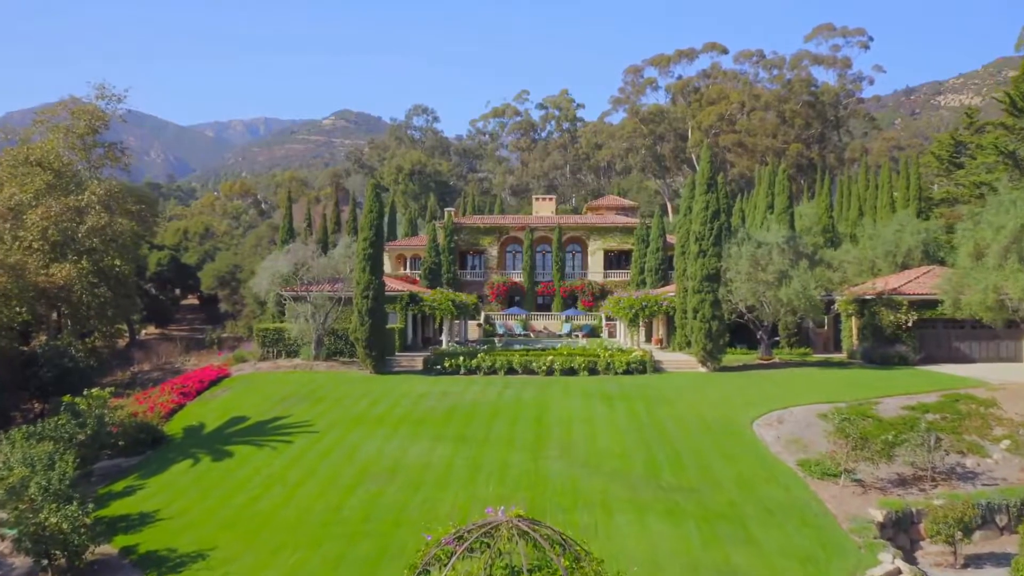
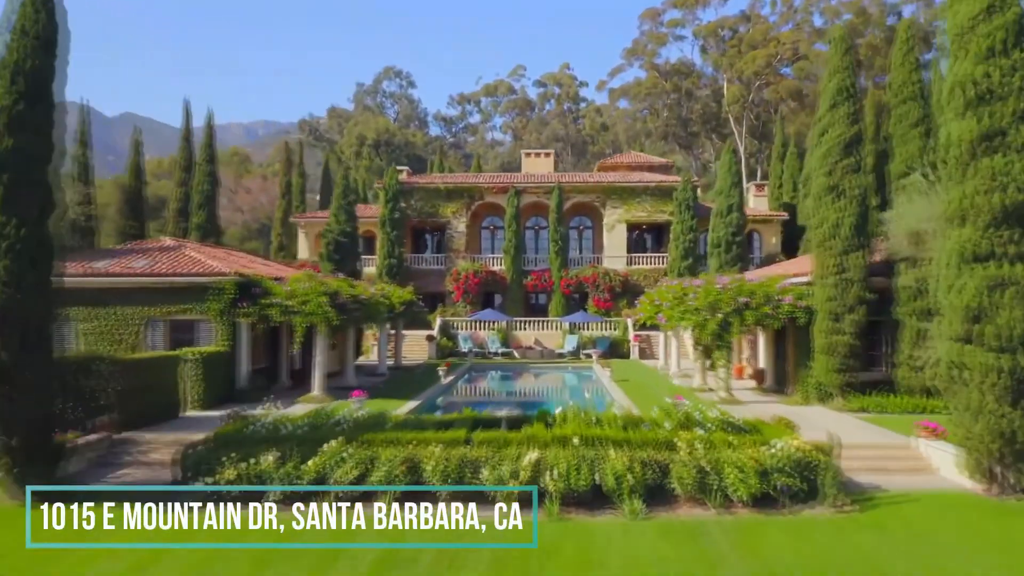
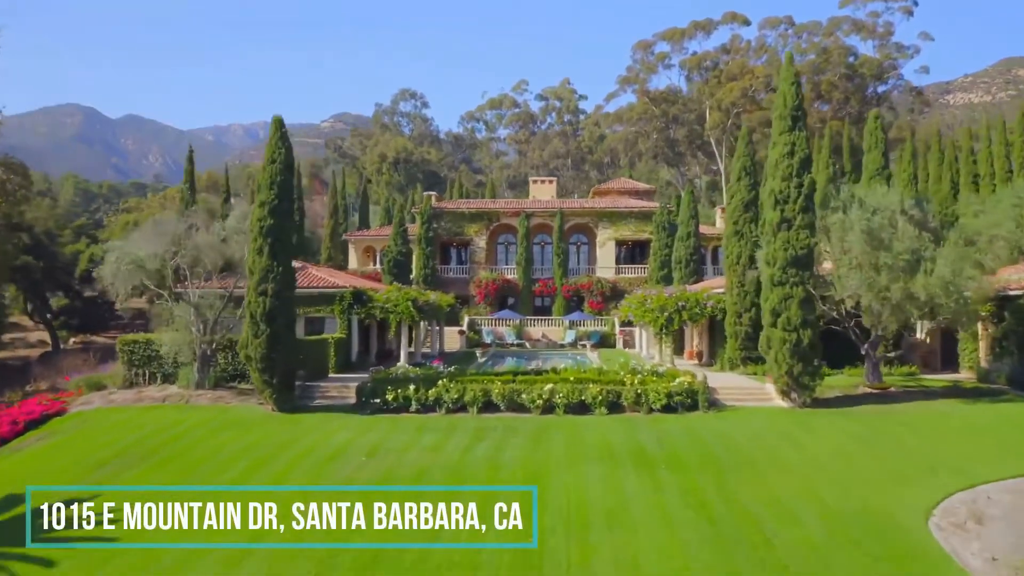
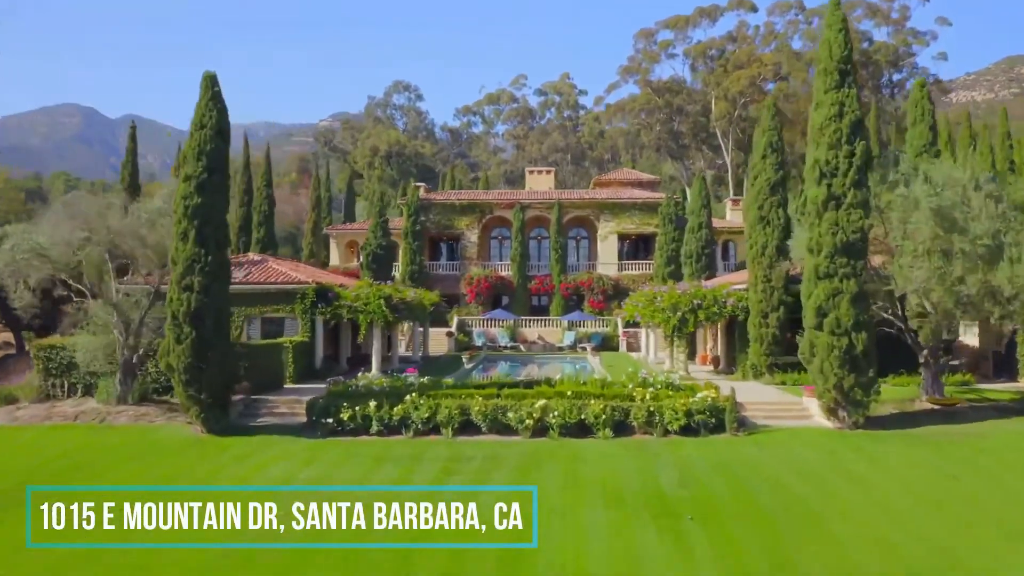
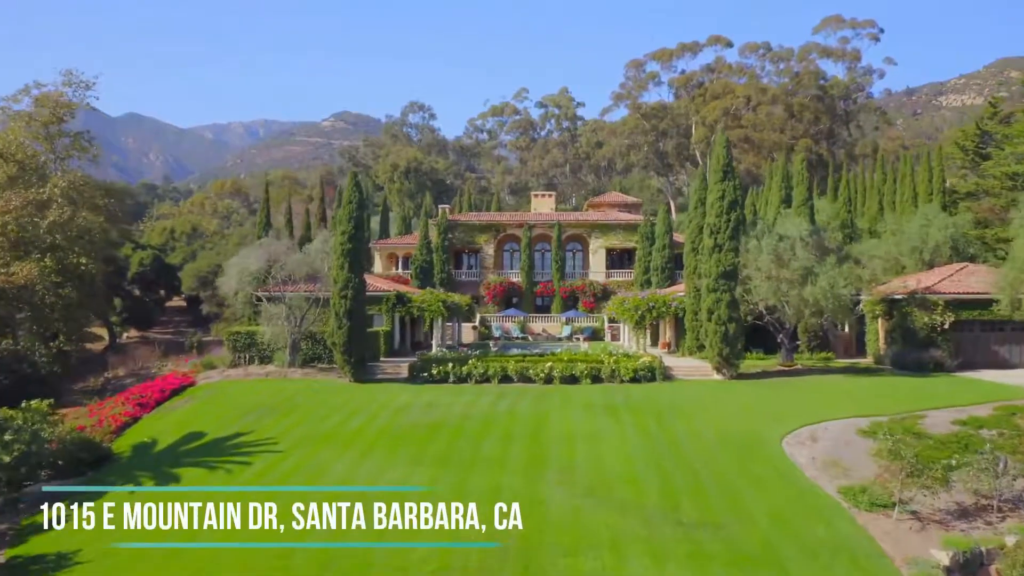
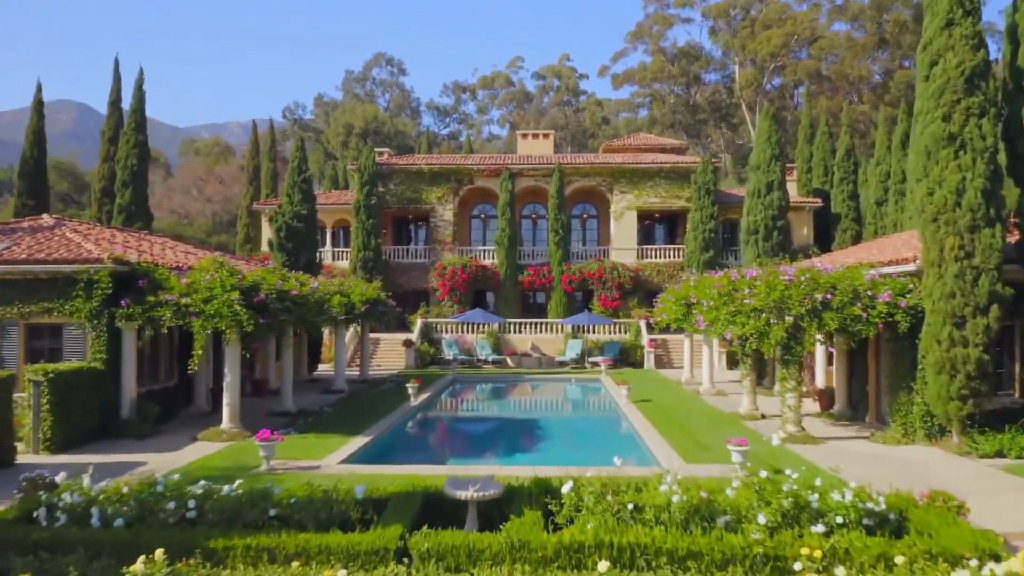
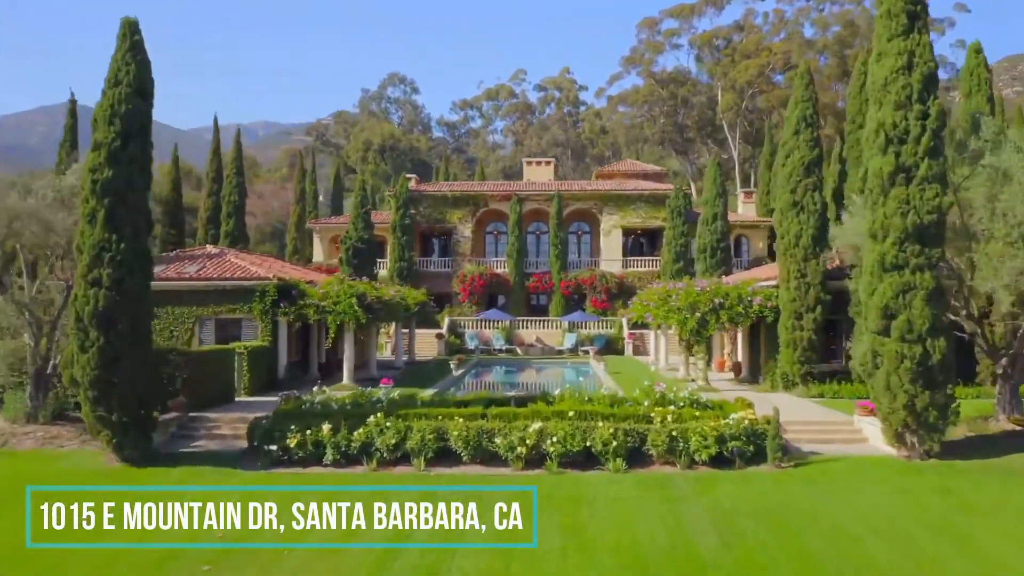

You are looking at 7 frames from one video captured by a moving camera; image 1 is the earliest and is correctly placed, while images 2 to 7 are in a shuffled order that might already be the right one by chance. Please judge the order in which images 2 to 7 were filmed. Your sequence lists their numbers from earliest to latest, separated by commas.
5, 3, 4, 7, 2, 6
